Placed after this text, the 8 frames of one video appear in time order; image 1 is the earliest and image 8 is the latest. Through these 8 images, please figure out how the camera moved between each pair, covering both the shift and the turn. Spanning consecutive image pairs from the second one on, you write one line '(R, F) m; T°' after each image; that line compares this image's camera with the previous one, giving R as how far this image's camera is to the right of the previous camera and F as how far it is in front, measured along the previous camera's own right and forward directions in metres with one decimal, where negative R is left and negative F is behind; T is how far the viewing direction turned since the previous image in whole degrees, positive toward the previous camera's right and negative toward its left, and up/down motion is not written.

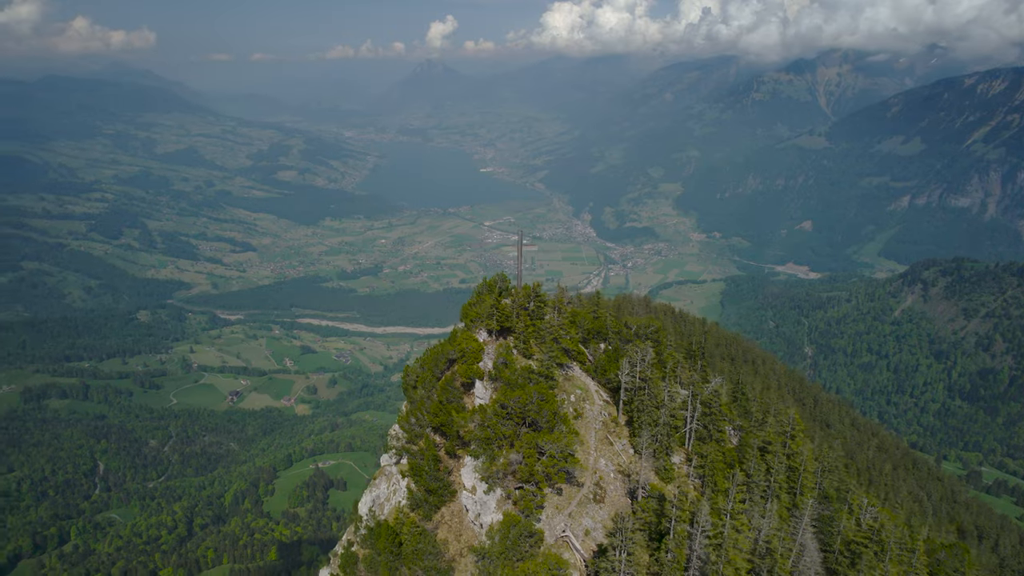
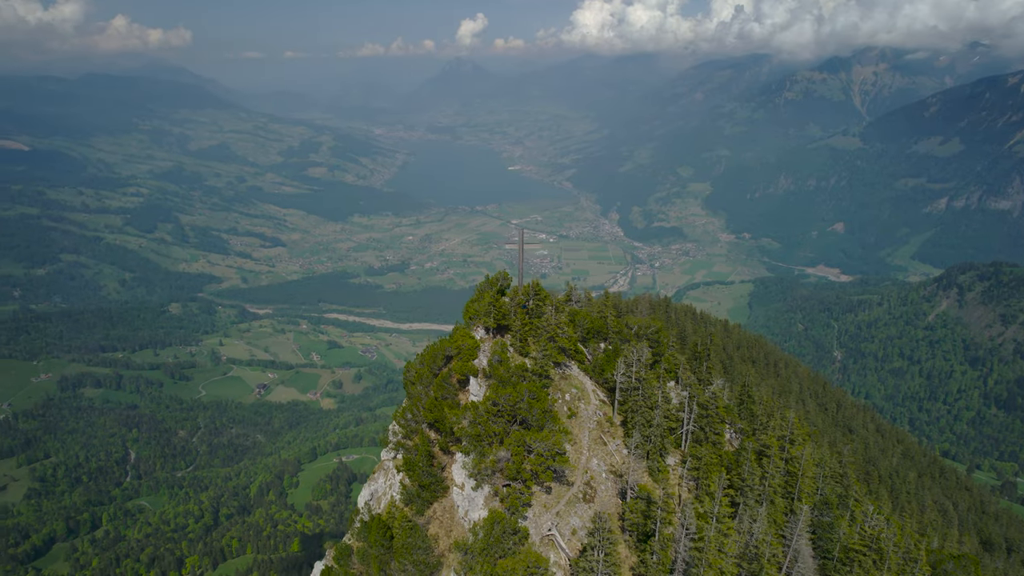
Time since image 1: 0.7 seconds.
(+0.8, 0.0) m; -2°
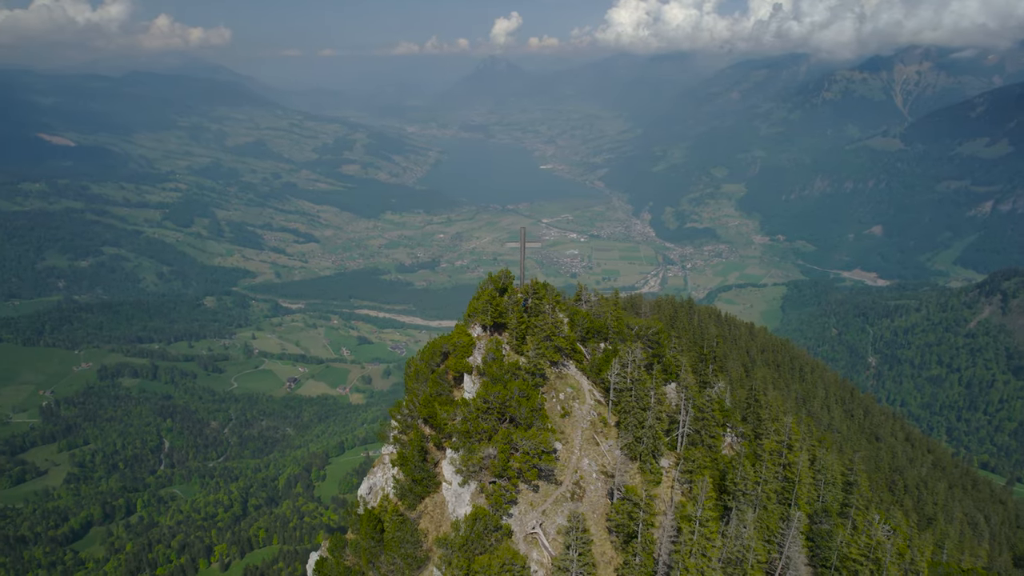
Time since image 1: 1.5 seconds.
(+0.9, 0.0) m; -2°
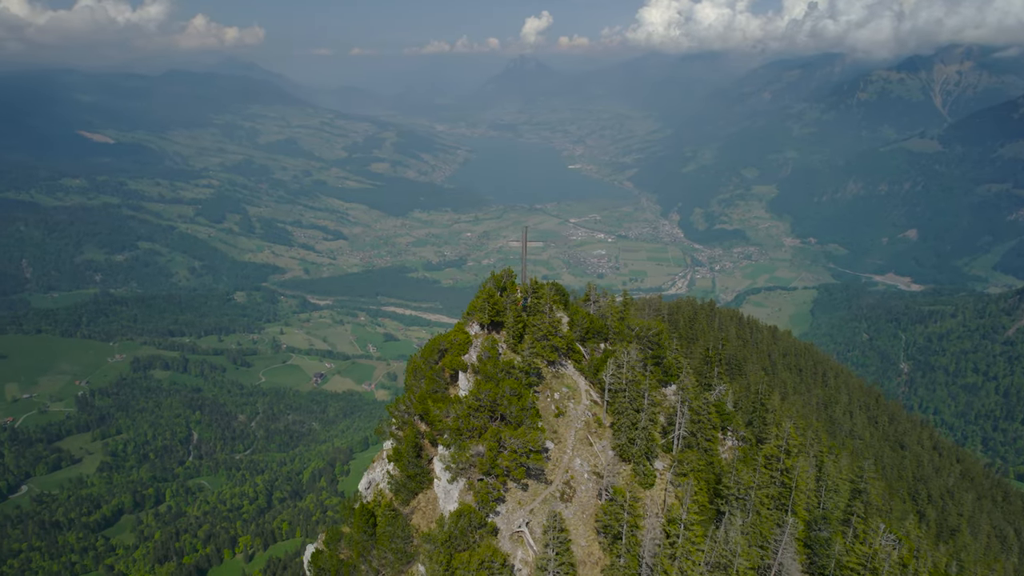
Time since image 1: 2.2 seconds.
(+0.8, 0.0) m; -2°
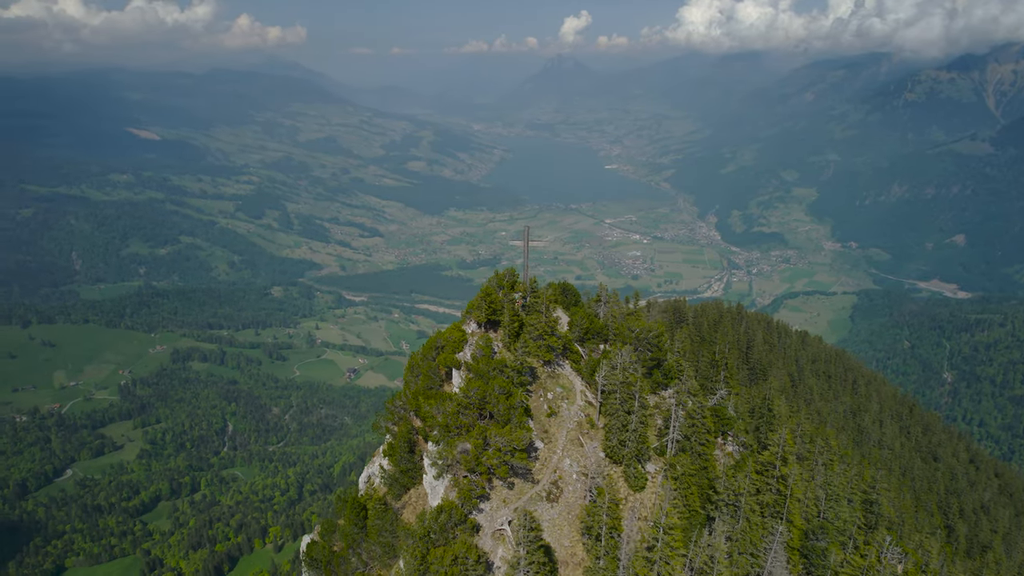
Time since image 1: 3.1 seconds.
(+1.1, 0.0) m; -3°
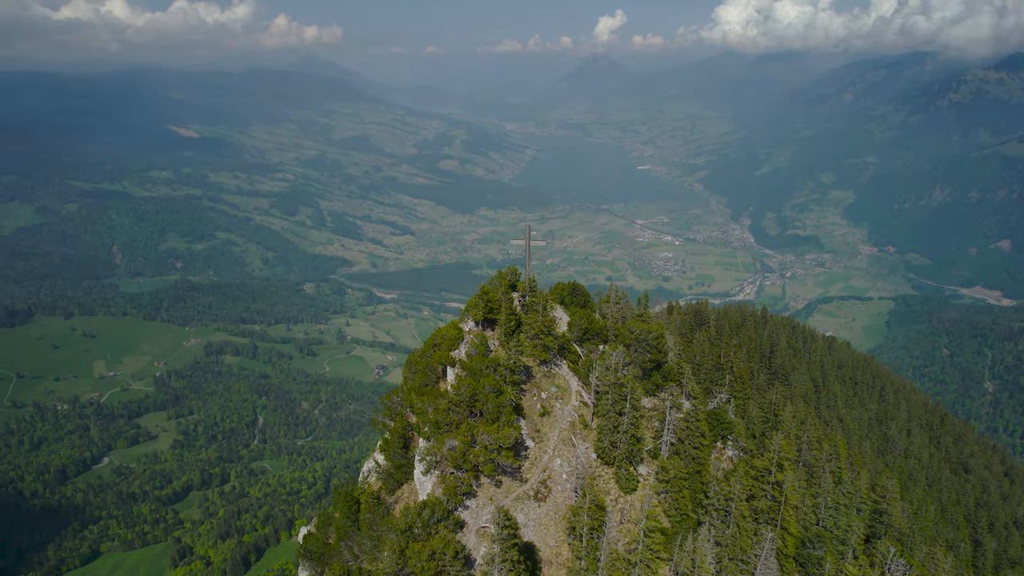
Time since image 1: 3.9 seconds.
(+1.0, 0.0) m; -2°
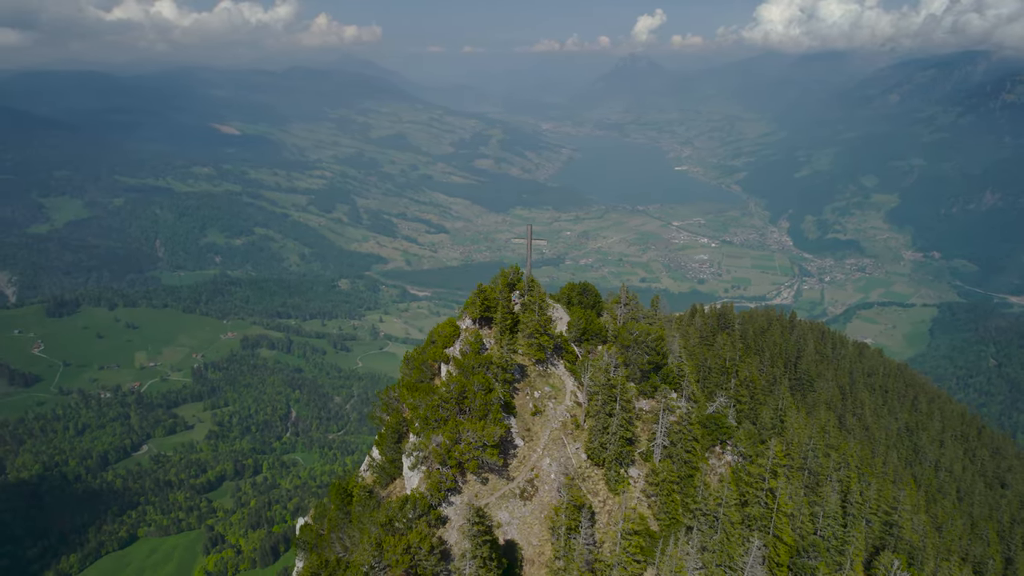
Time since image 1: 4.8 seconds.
(+1.1, 0.0) m; -3°
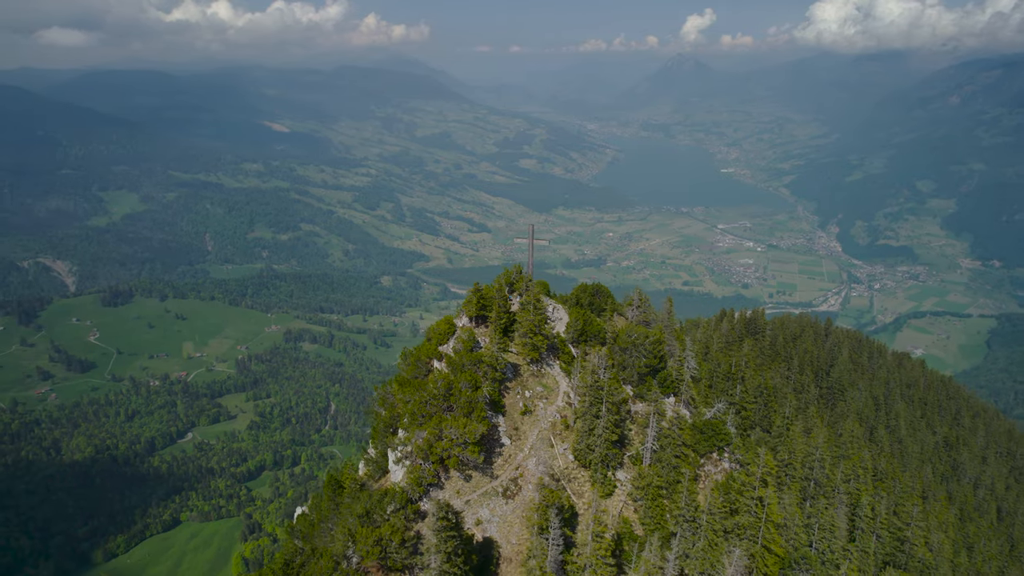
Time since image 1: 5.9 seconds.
(+1.3, 0.0) m; -3°
